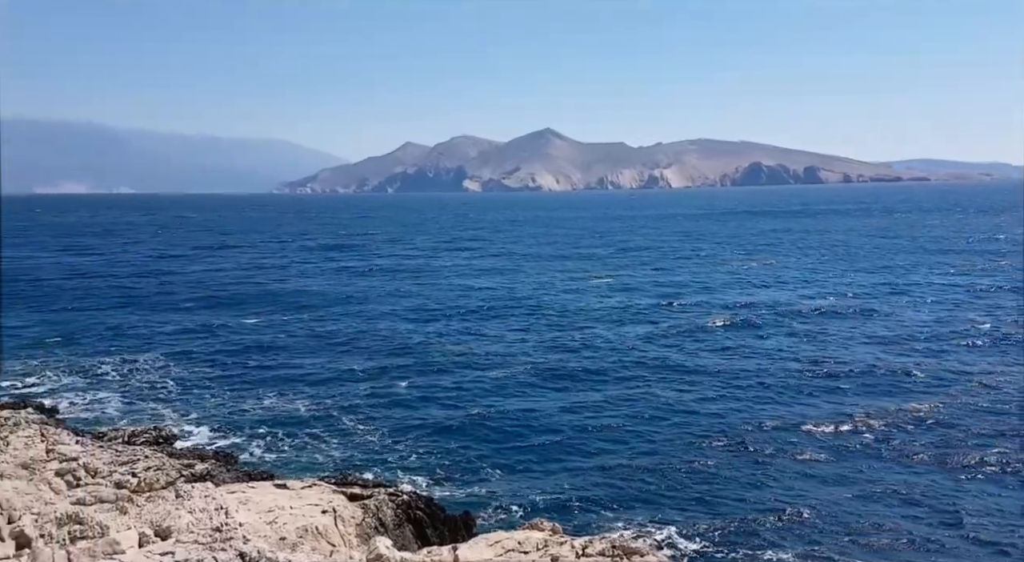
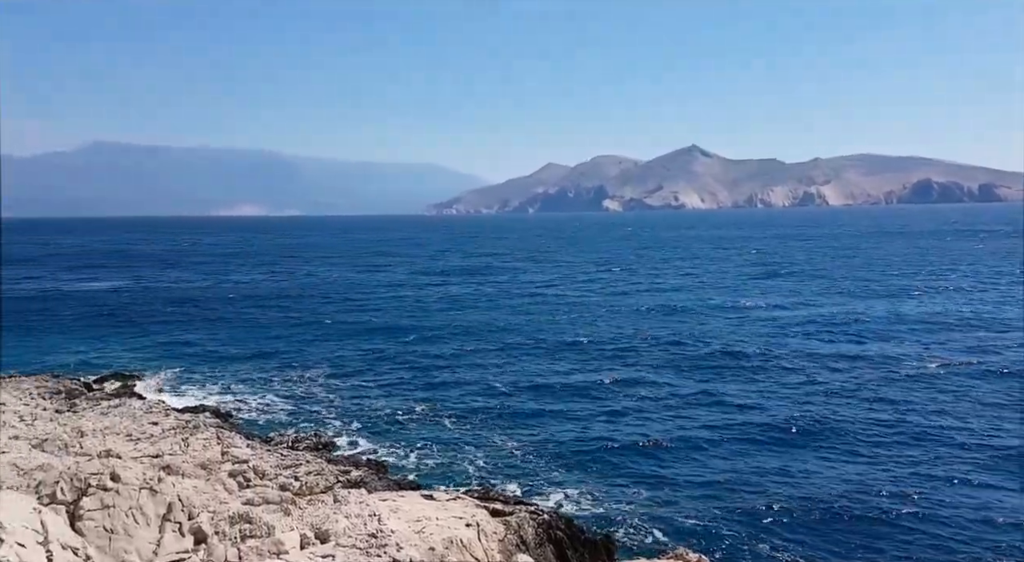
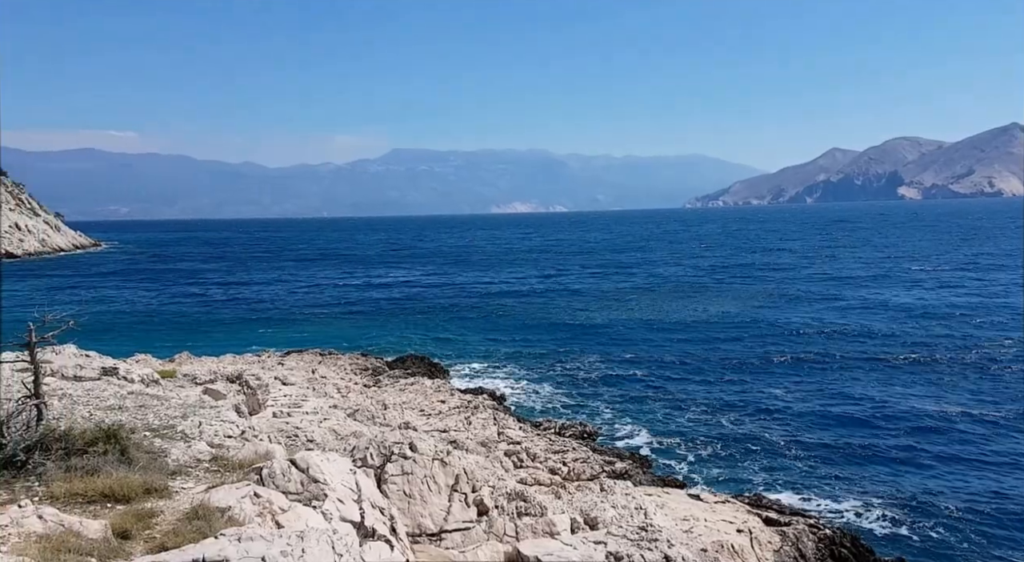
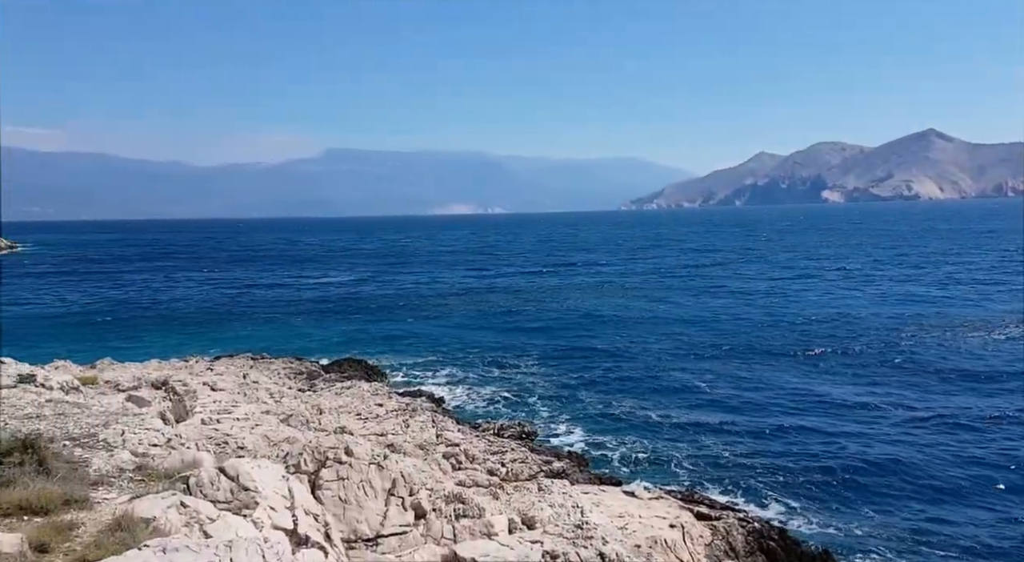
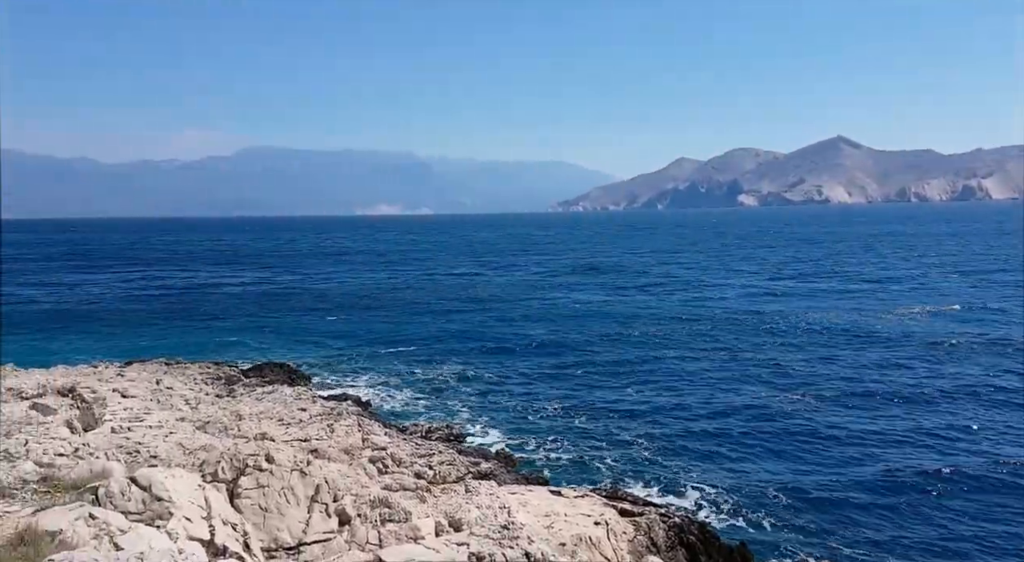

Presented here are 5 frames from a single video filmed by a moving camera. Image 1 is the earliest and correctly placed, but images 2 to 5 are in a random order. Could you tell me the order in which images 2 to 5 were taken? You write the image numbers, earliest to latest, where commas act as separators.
2, 5, 4, 3
